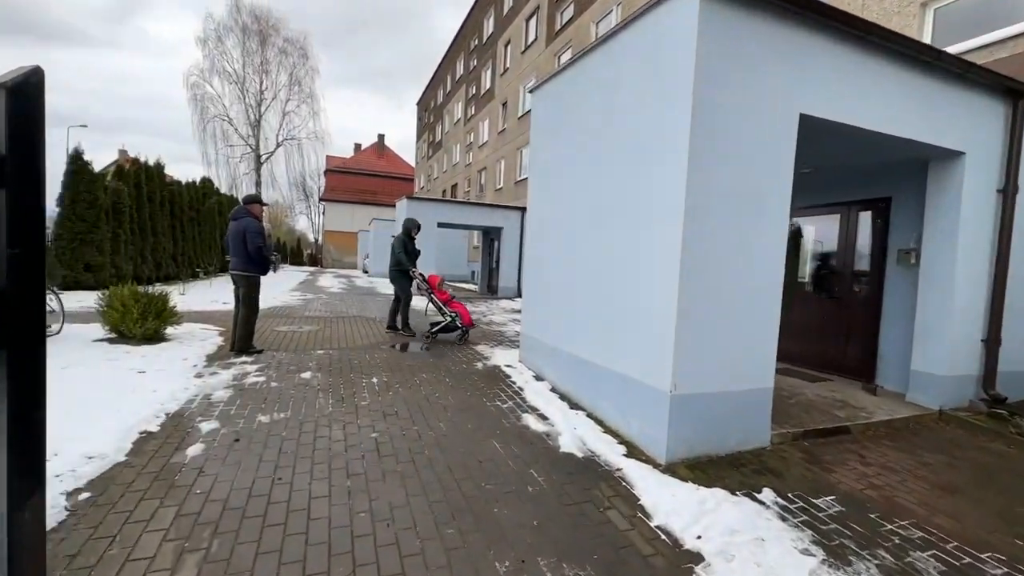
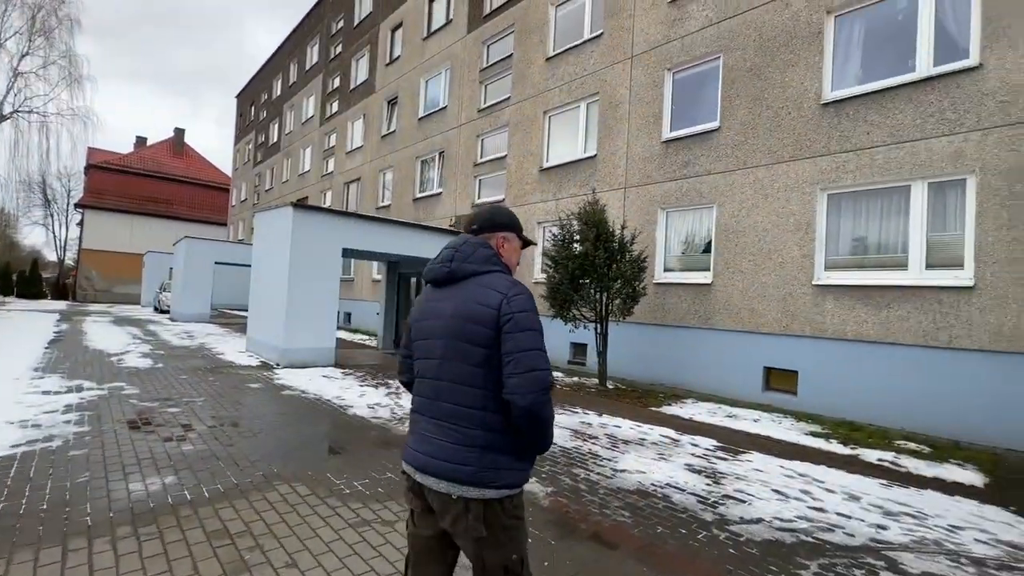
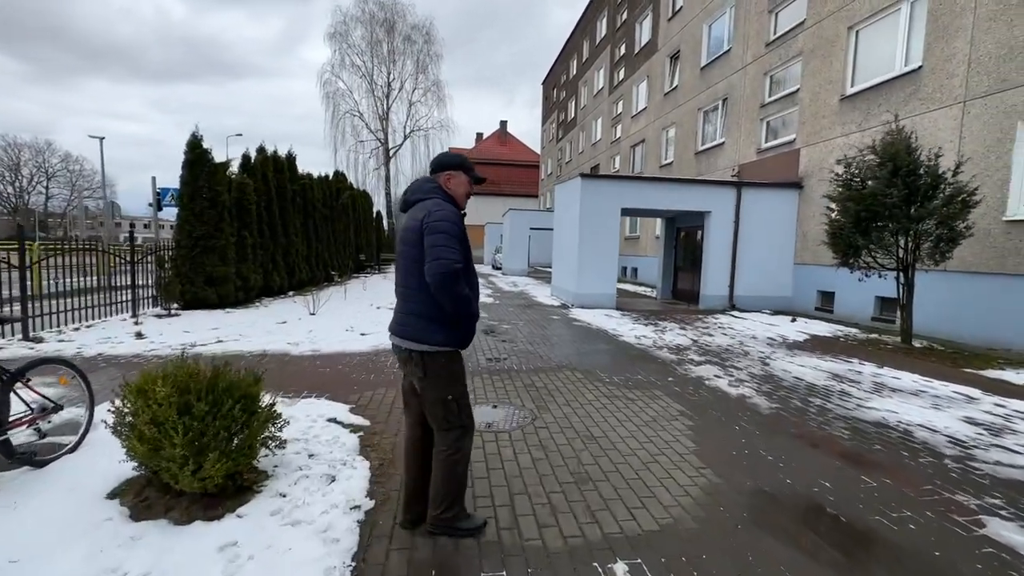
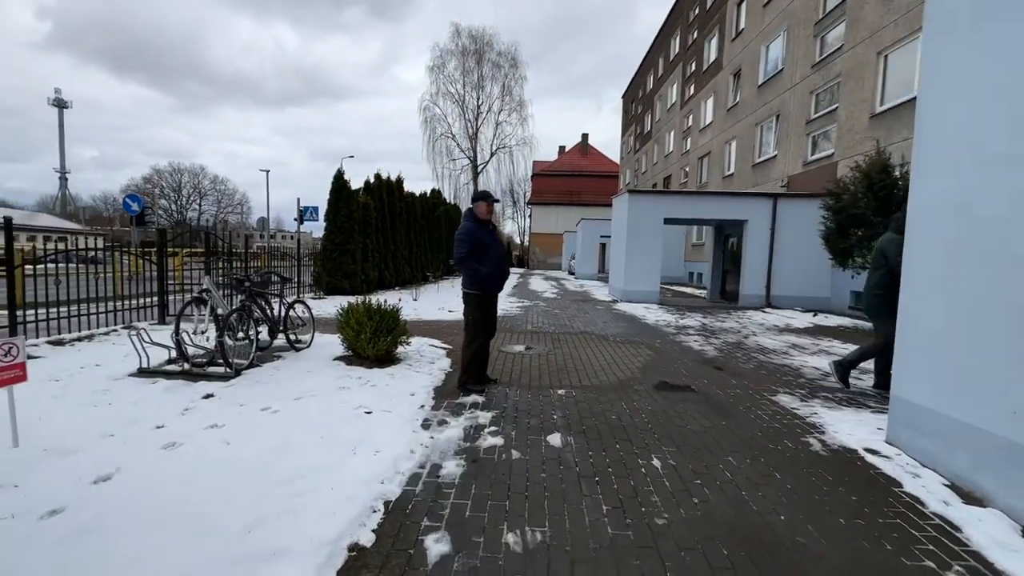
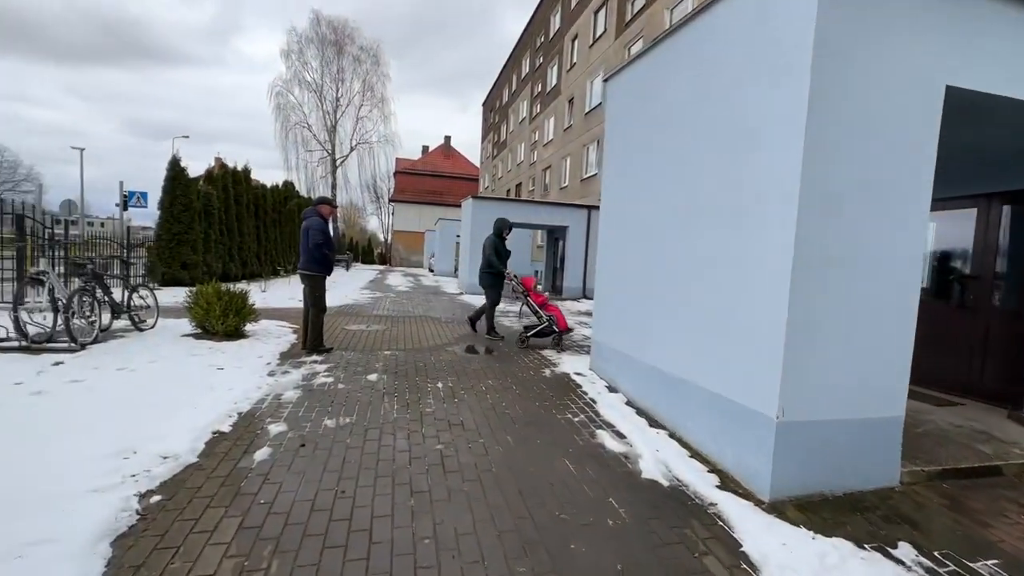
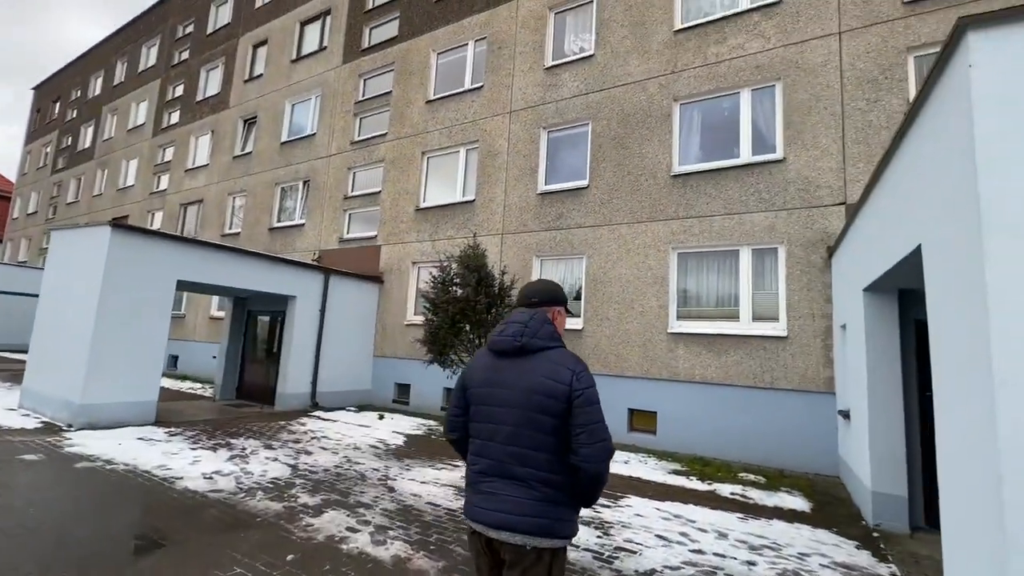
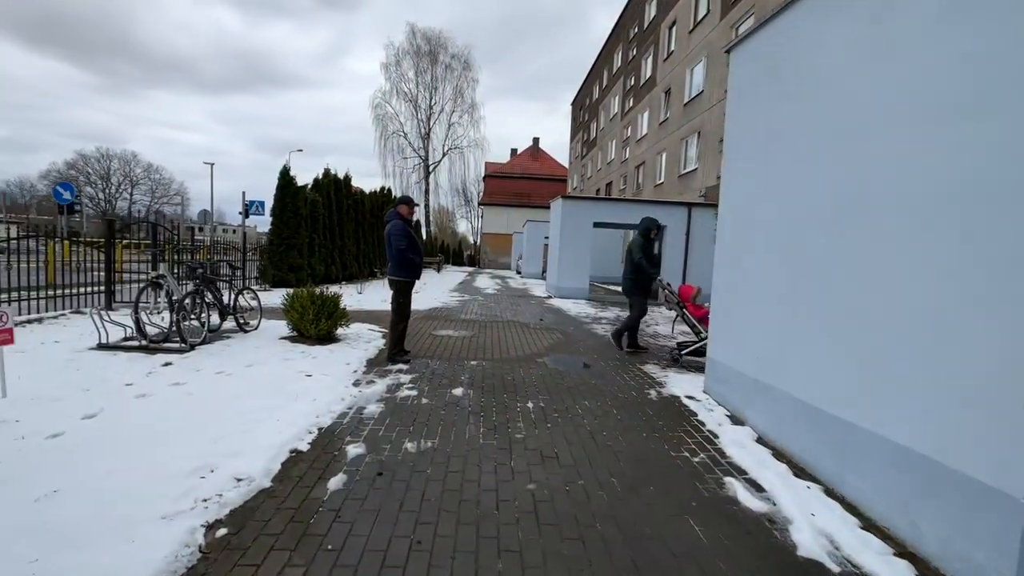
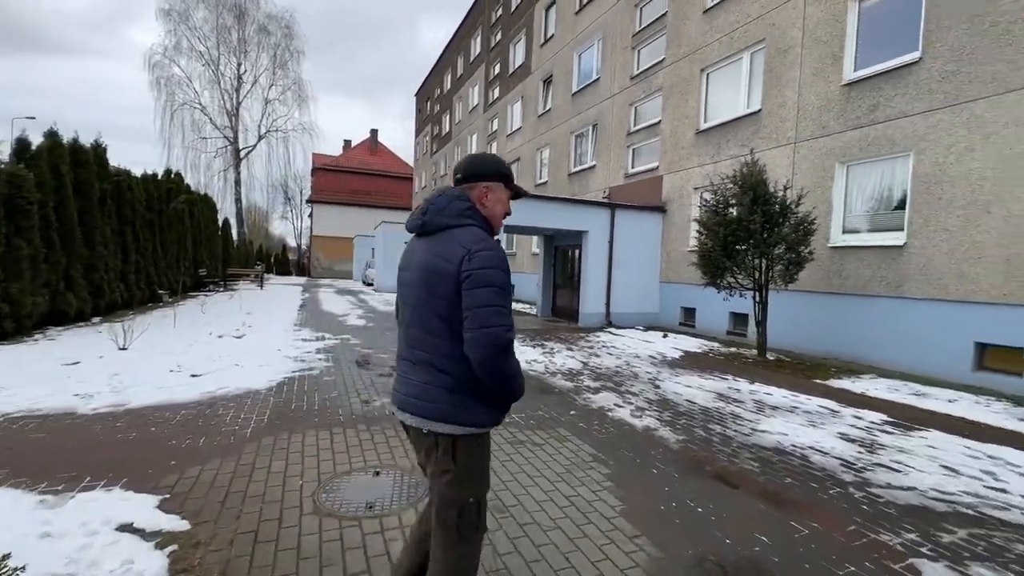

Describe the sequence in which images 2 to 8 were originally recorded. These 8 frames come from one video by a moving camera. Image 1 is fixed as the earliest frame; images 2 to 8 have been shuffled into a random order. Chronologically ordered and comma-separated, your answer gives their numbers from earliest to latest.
5, 7, 4, 3, 8, 2, 6
